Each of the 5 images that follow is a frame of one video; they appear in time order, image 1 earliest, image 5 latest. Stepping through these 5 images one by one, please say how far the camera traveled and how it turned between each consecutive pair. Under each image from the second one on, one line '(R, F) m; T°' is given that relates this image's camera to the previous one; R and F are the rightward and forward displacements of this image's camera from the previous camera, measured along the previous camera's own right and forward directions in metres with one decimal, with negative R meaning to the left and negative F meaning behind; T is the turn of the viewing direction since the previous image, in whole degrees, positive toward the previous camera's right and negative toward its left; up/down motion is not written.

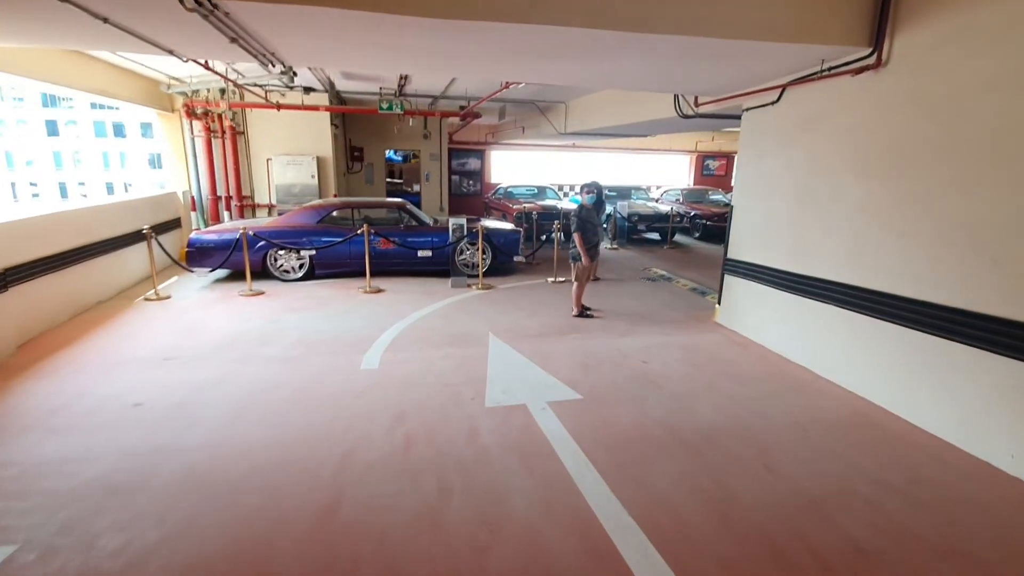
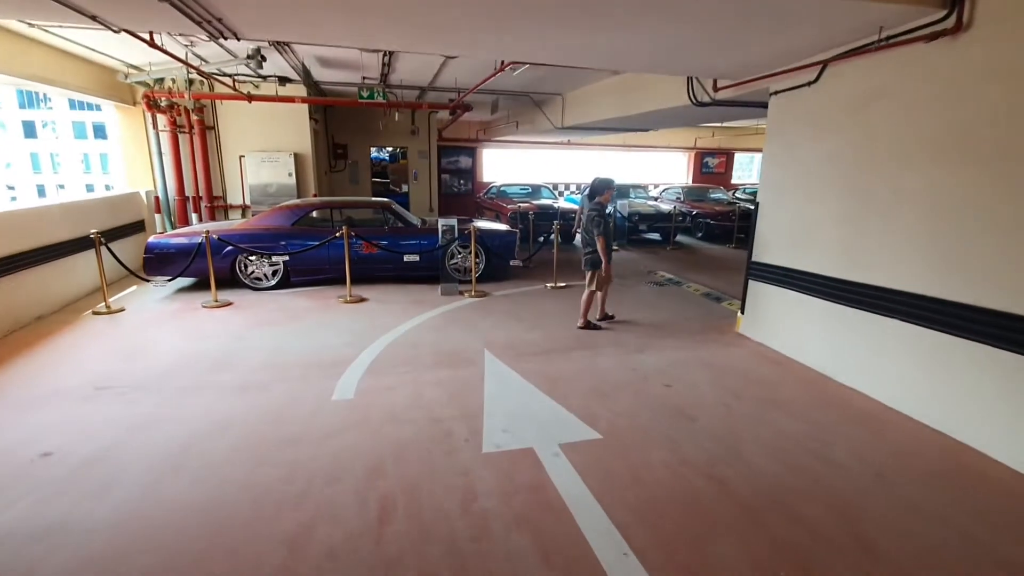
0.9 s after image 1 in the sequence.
(-0.1, +0.7) m; +1°
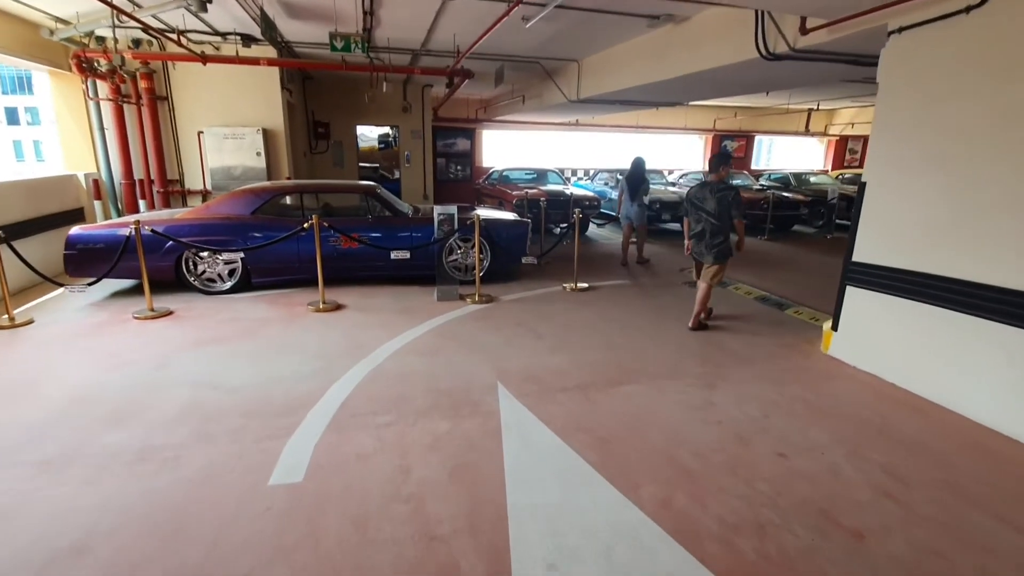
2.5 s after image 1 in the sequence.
(-0.2, +1.4) m; 0°
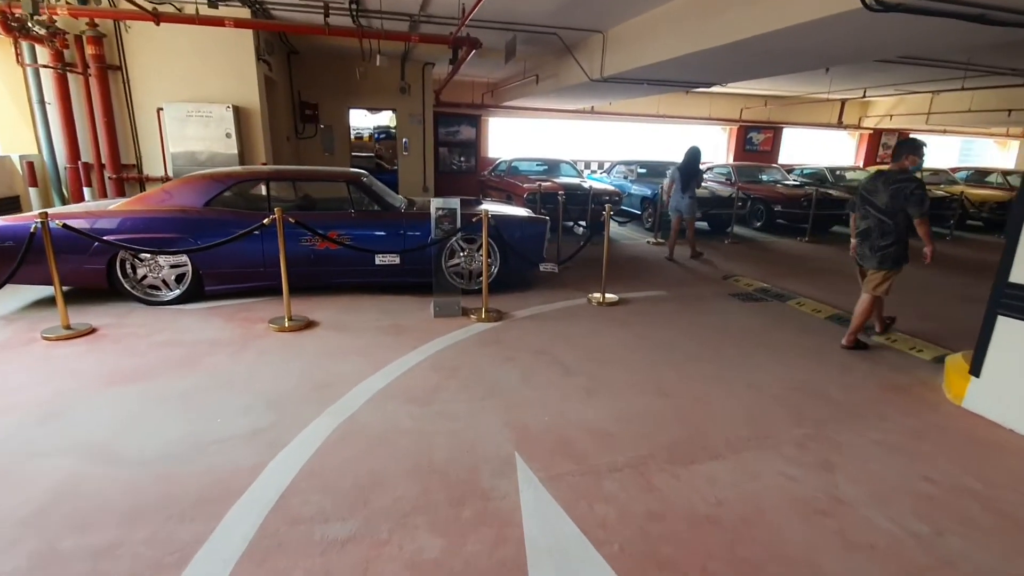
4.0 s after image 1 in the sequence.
(-0.1, +1.2) m; 0°
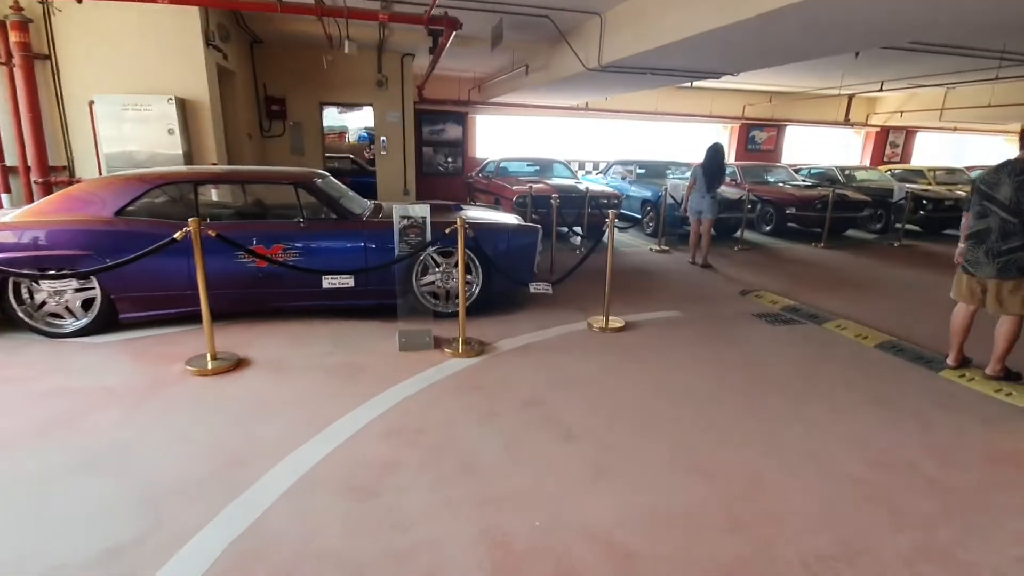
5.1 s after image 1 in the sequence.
(+0.1, +0.9) m; +1°
